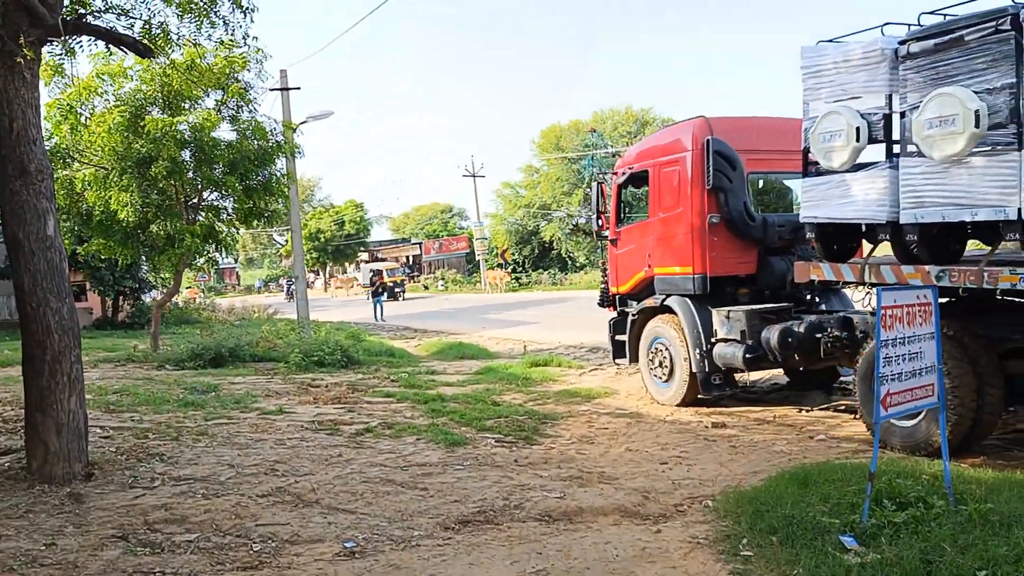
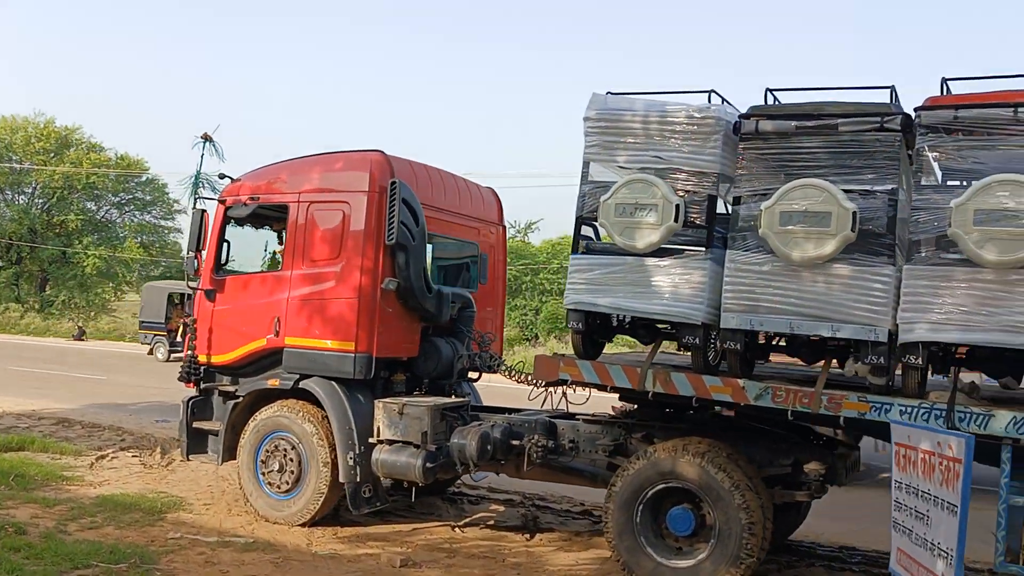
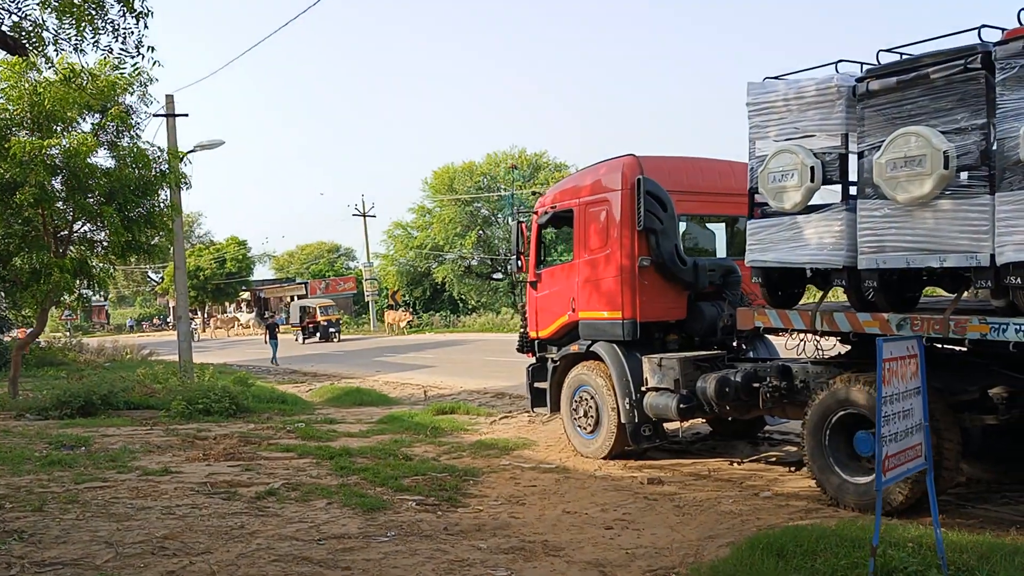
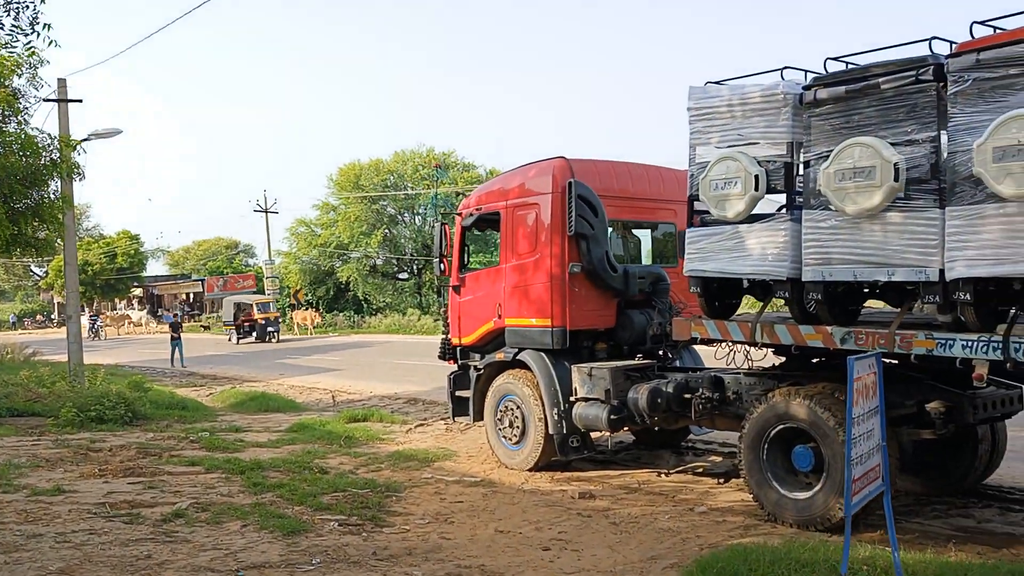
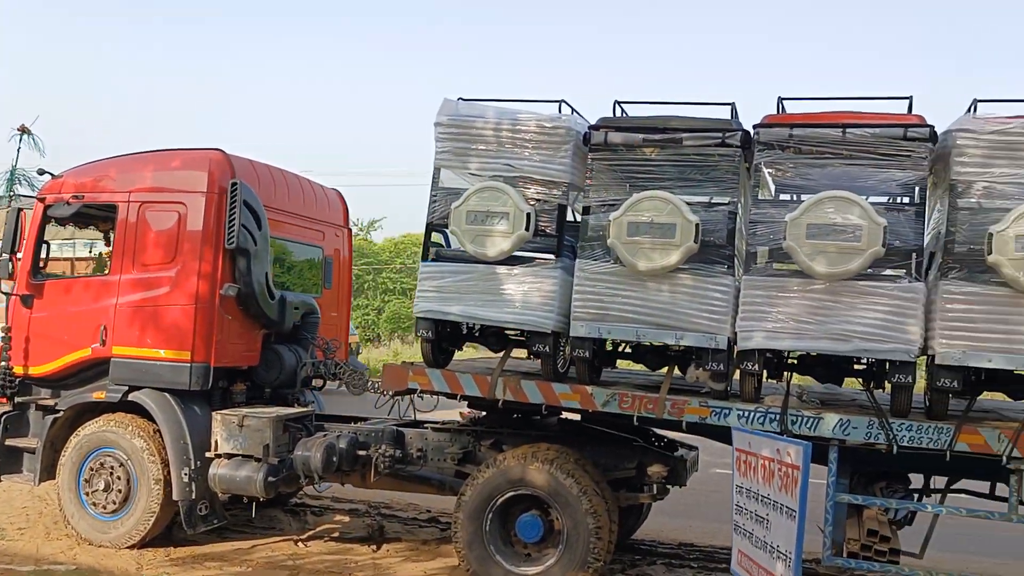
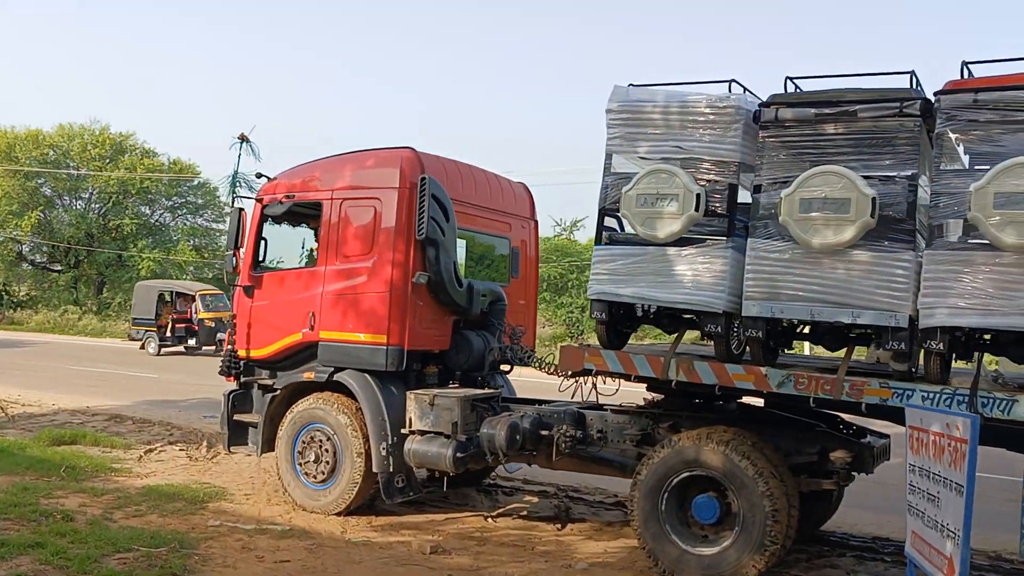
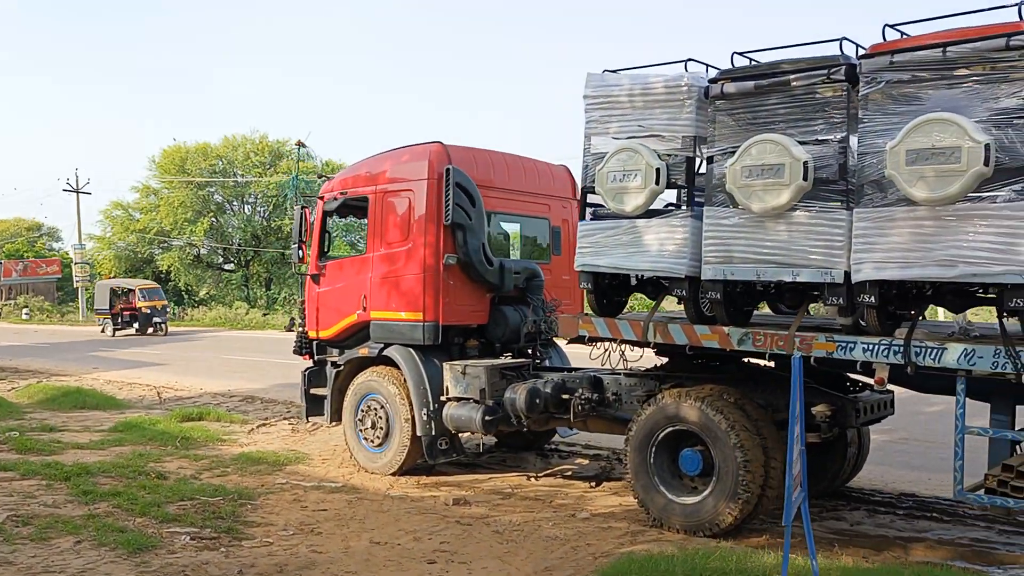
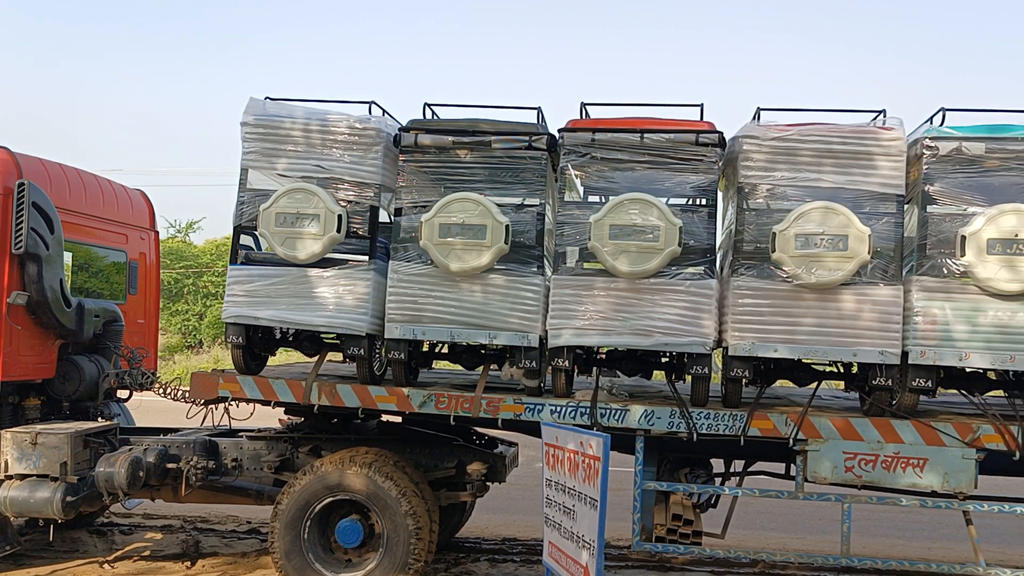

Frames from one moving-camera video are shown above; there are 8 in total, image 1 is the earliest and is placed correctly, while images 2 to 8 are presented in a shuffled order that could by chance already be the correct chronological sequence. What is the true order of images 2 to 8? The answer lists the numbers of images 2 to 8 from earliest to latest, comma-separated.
3, 4, 7, 6, 2, 5, 8
